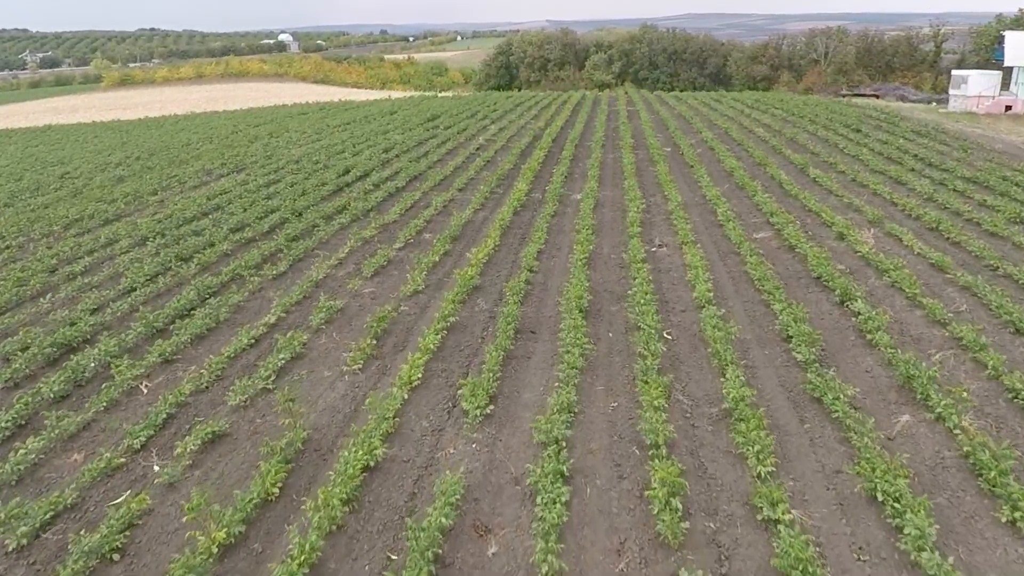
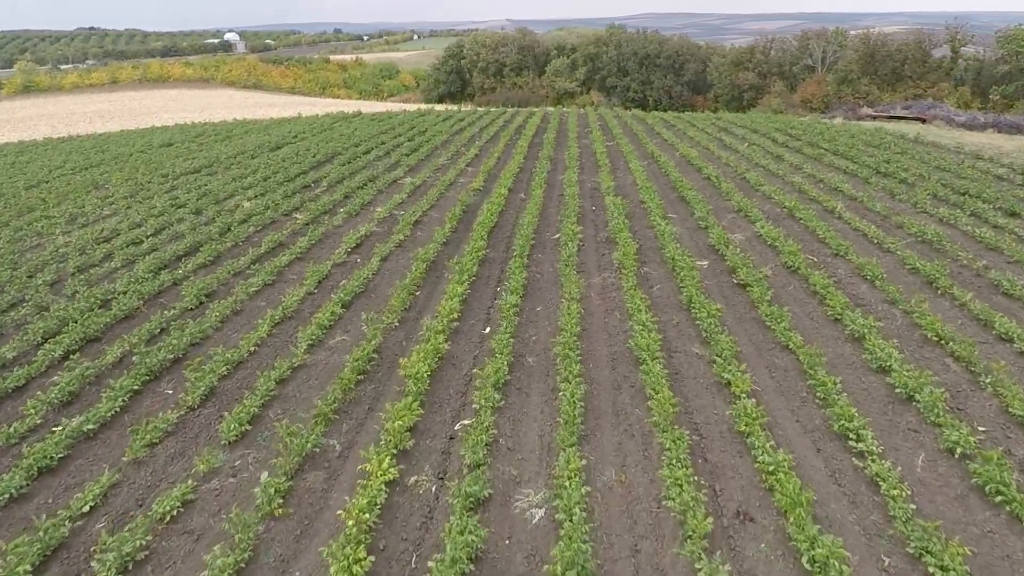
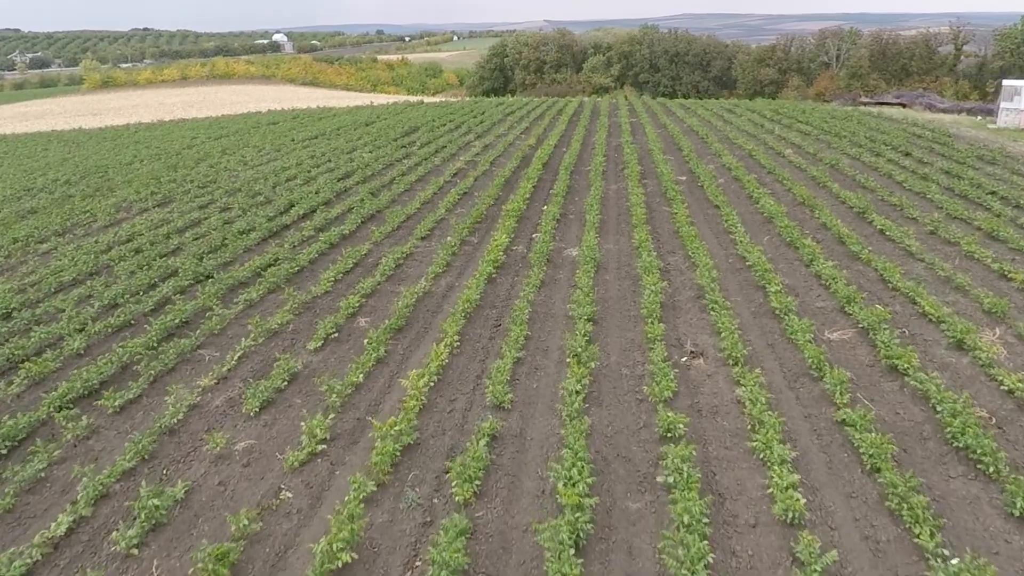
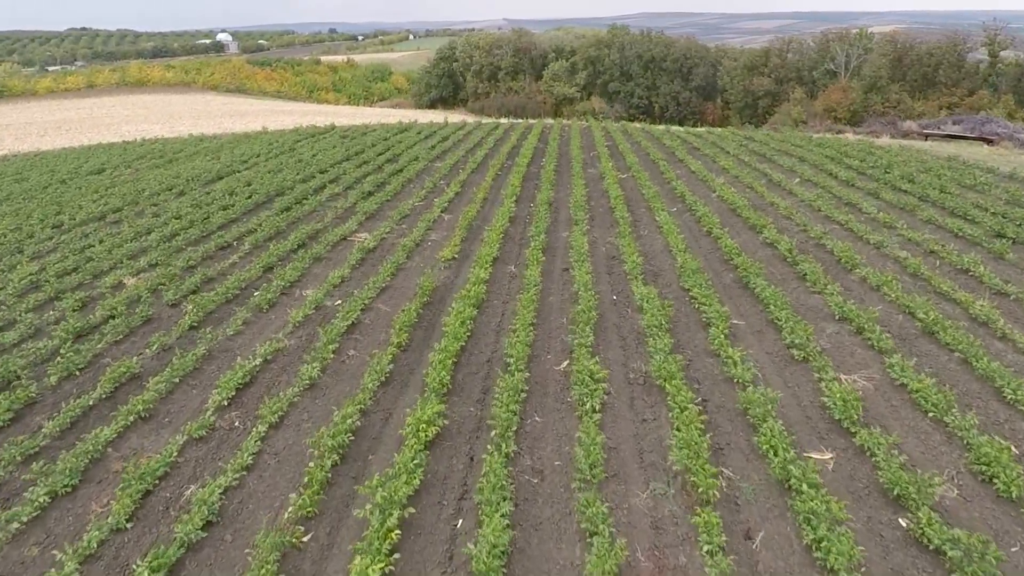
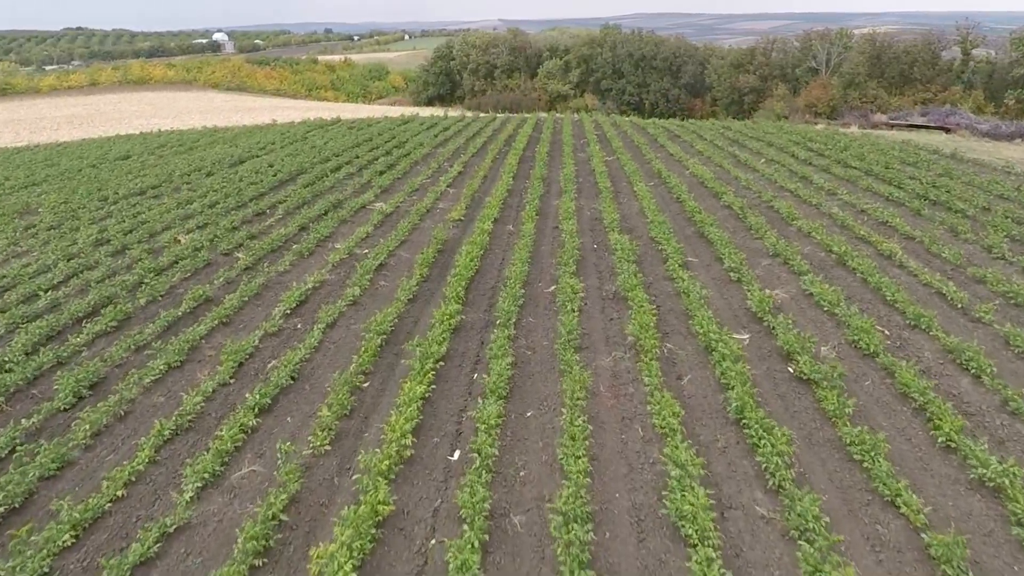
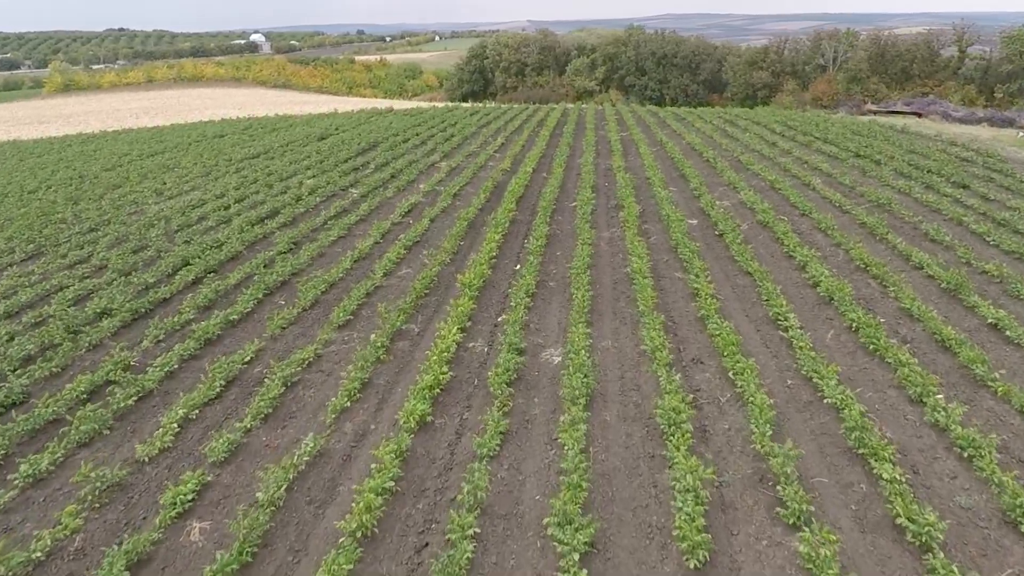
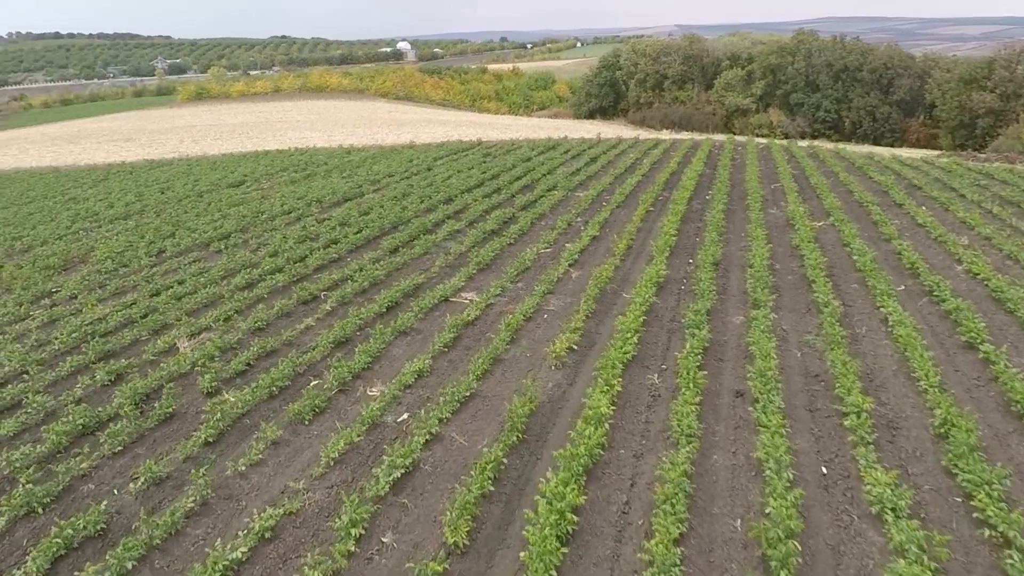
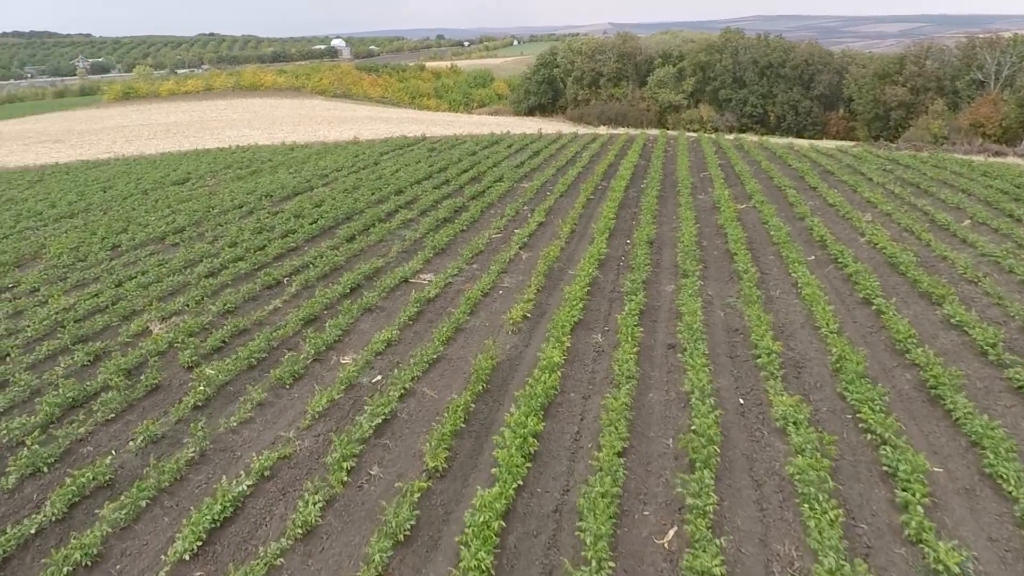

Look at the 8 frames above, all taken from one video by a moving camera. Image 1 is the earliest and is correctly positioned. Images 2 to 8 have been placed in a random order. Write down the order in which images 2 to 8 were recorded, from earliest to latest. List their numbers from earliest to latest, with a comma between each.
3, 6, 2, 5, 4, 8, 7
